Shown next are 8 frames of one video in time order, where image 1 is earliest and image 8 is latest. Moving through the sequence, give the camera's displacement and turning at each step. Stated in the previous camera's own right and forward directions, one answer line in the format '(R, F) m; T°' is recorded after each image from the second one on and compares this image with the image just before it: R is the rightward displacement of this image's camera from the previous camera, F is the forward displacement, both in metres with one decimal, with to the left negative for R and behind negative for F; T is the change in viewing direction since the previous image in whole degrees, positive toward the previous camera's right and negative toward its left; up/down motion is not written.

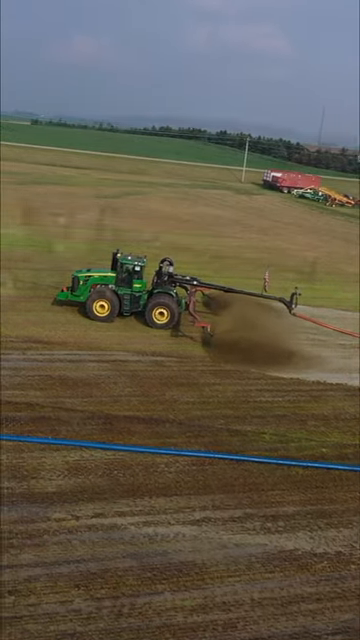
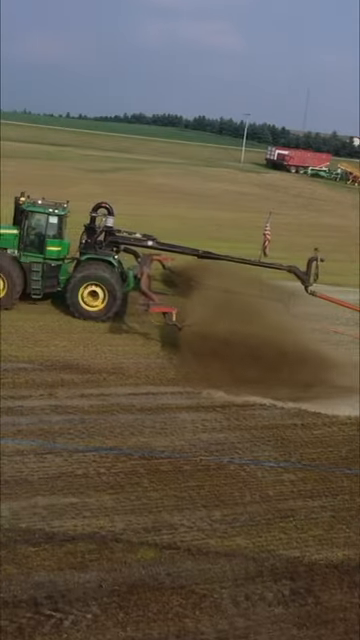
(-0.3, +1.4) m; 0°
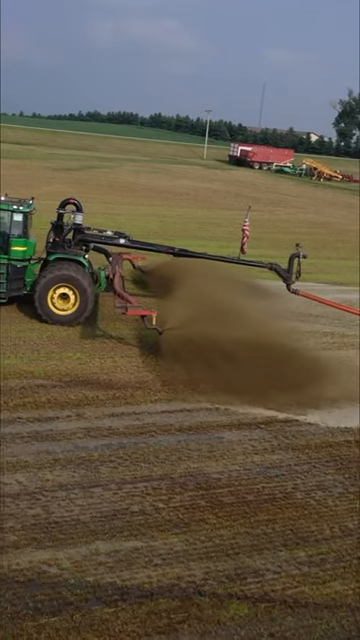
(-0.6, +0.7) m; +3°
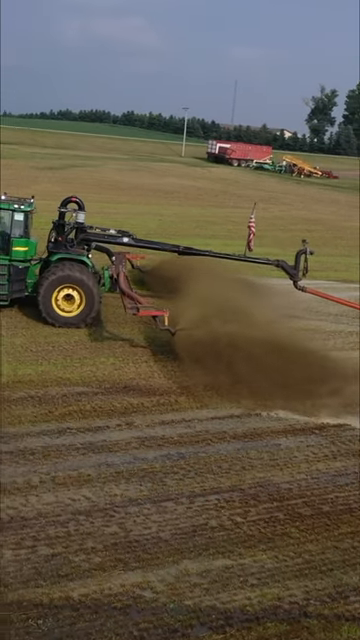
(-0.6, +0.2) m; +2°
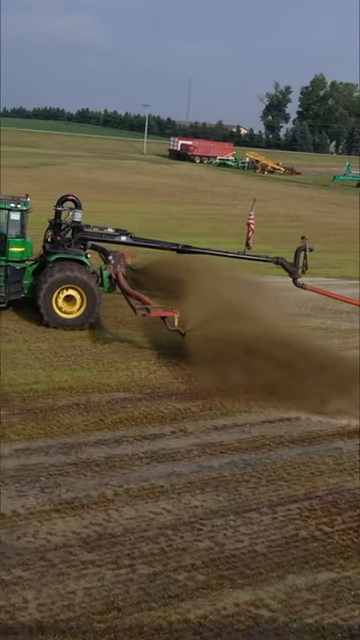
(-0.7, +0.2) m; +3°
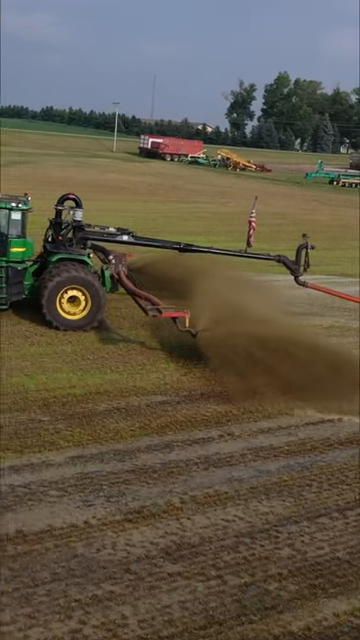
(-0.5, +0.1) m; +2°
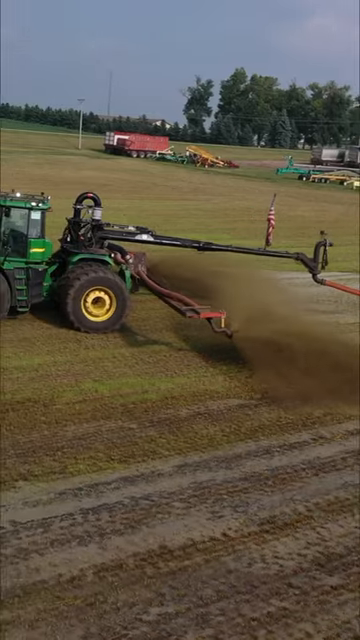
(-0.9, +0.2) m; +3°
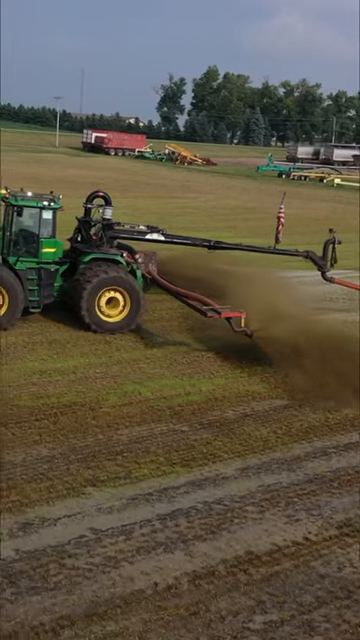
(-0.5, +0.1) m; +2°
